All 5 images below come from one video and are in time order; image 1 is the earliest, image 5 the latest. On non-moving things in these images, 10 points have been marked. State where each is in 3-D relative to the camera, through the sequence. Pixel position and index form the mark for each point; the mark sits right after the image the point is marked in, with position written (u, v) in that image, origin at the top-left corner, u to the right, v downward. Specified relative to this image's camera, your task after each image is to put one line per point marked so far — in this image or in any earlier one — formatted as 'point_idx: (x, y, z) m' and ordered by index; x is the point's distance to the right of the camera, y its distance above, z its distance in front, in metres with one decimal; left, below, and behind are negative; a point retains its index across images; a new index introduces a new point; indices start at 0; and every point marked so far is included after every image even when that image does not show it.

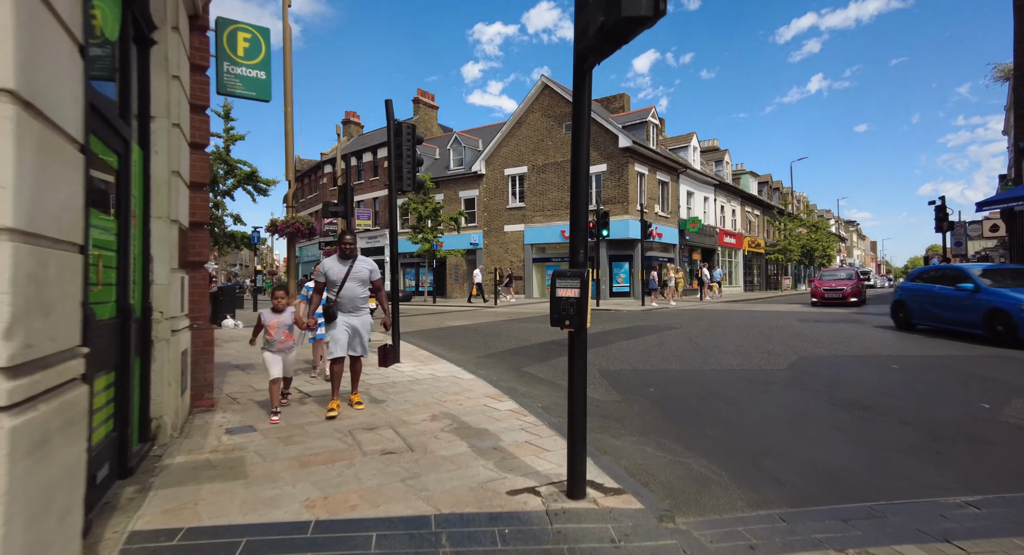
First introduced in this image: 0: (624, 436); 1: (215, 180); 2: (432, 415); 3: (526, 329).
0: (+1.0, -1.5, +4.8) m
1: (-11.4, +3.7, +19.8) m
2: (-0.8, -1.4, +5.1) m
3: (+0.4, -1.3, +12.9) m
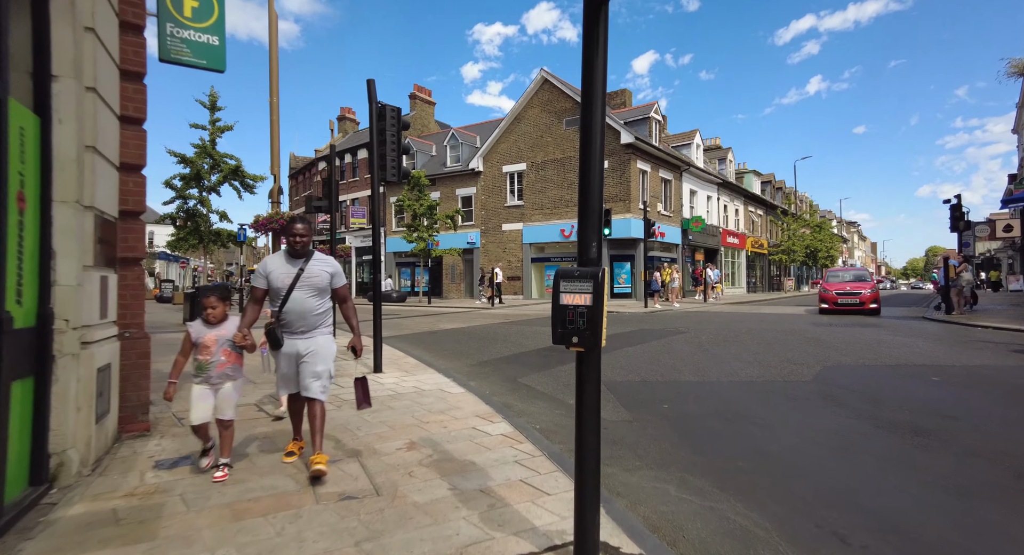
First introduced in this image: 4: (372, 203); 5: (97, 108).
0: (+1.0, -1.5, +4.0) m
1: (-11.5, +3.8, +19.0) m
2: (-0.9, -1.4, +4.3) m
3: (+0.3, -1.3, +12.1) m
4: (-1.9, +1.1, +7.2) m
5: (-2.9, +1.2, +3.6) m
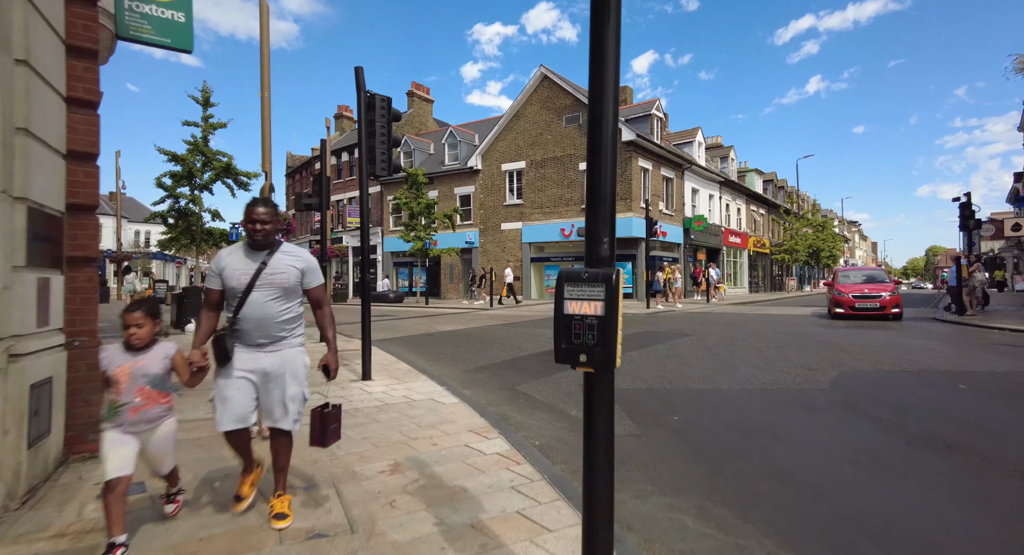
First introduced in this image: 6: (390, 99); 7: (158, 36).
0: (+1.0, -1.5, +3.5) m
1: (-11.5, +3.8, +18.5) m
2: (-0.9, -1.4, +3.9) m
3: (+0.2, -1.3, +11.7) m
4: (-2.0, +1.0, +6.8) m
5: (-2.9, +1.2, +3.1) m
6: (-1.7, +2.5, +7.1) m
7: (-2.9, +2.0, +4.3) m
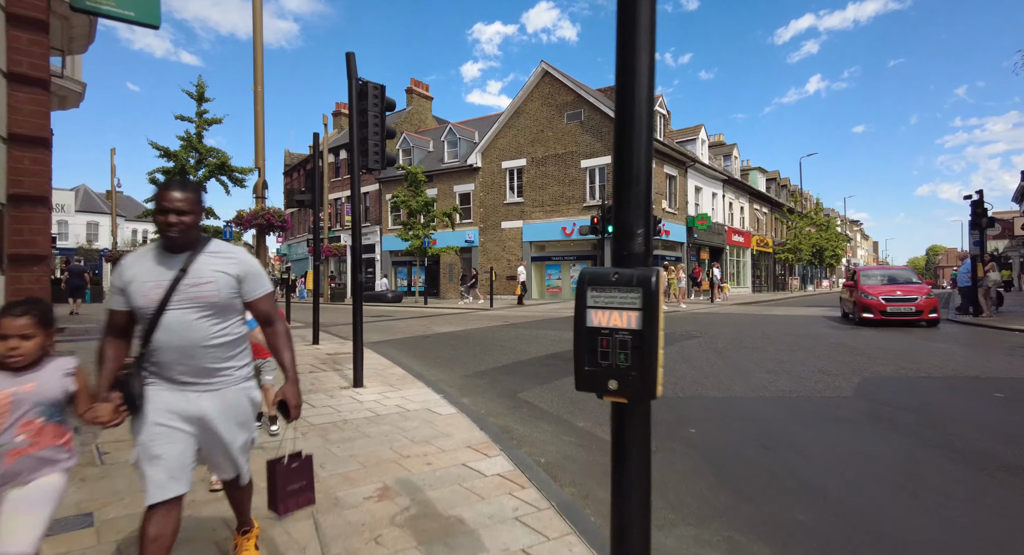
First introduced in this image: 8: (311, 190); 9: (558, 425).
0: (+1.0, -1.5, +3.1) m
1: (-11.5, +3.8, +18.1) m
2: (-0.9, -1.4, +3.4) m
3: (+0.3, -1.3, +11.2) m
4: (-2.0, +1.0, +6.3) m
5: (-2.9, +1.2, +2.7) m
6: (-1.7, +2.5, +6.7) m
7: (-2.9, +2.0, +3.8) m
8: (-4.0, +1.7, +10.2) m
9: (+0.5, -1.5, +5.1) m
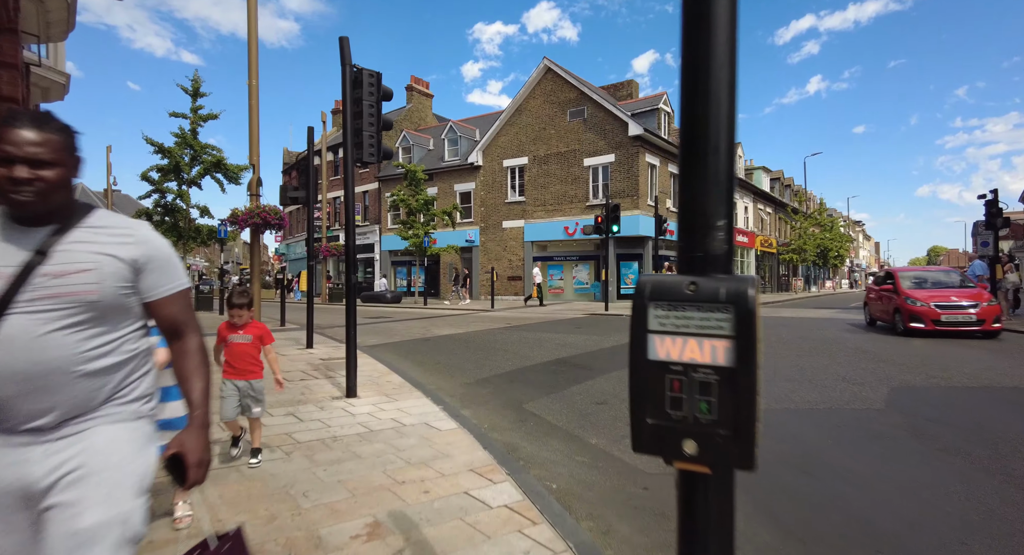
0: (+1.0, -1.5, +2.6) m
1: (-11.4, +3.8, +17.6) m
2: (-0.8, -1.4, +3.0) m
3: (+0.3, -1.3, +10.8) m
4: (-1.9, +1.0, +5.9) m
5: (-2.8, +1.1, +2.2) m
6: (-1.6, +2.4, +6.2) m
7: (-2.8, +2.0, +3.4) m
8: (-3.9, +1.7, +9.8) m
9: (+0.5, -1.5, +4.7) m
